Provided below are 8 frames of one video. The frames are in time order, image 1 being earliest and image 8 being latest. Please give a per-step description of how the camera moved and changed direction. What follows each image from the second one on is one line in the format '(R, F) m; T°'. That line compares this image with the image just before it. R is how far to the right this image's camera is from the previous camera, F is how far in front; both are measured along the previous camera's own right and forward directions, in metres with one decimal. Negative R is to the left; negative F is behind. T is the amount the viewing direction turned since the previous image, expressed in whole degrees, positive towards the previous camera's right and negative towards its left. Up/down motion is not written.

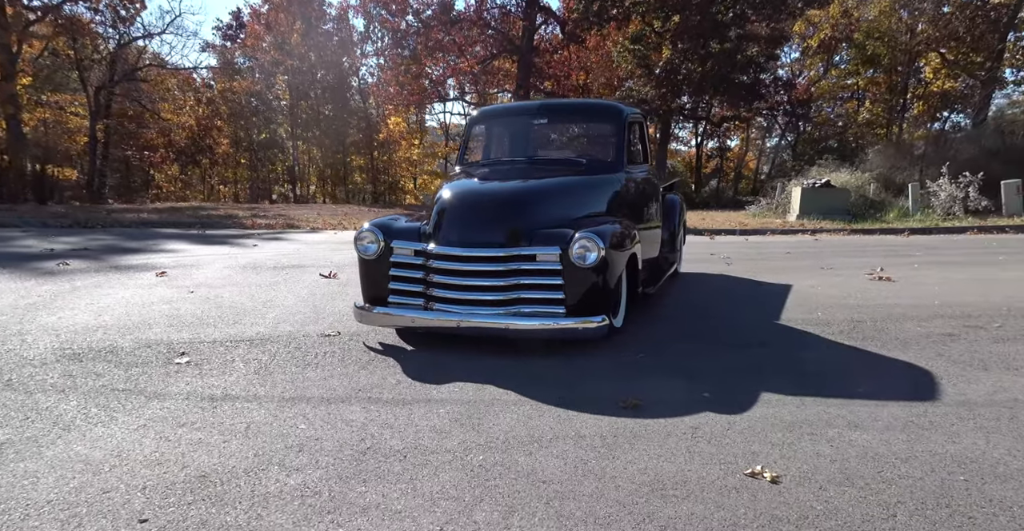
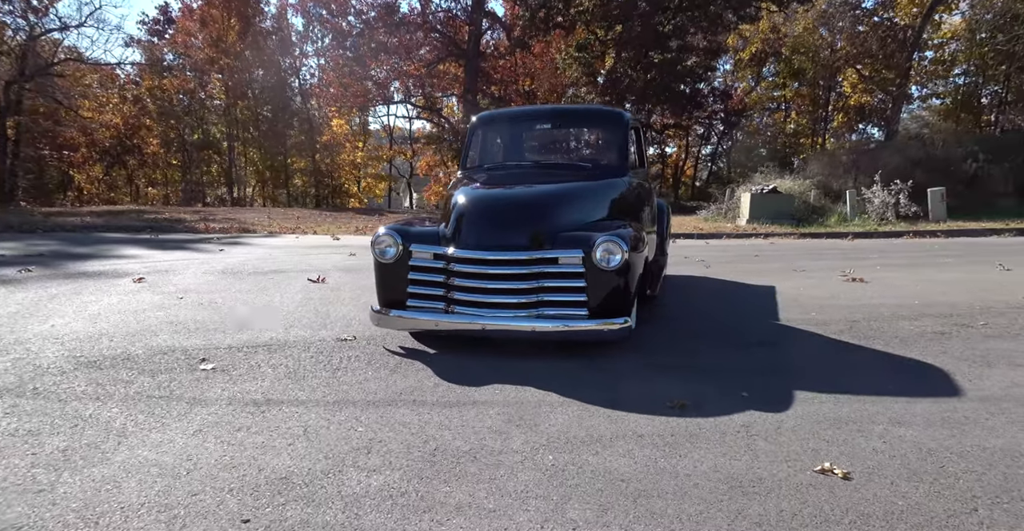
(-0.7, -0.1) m; +5°
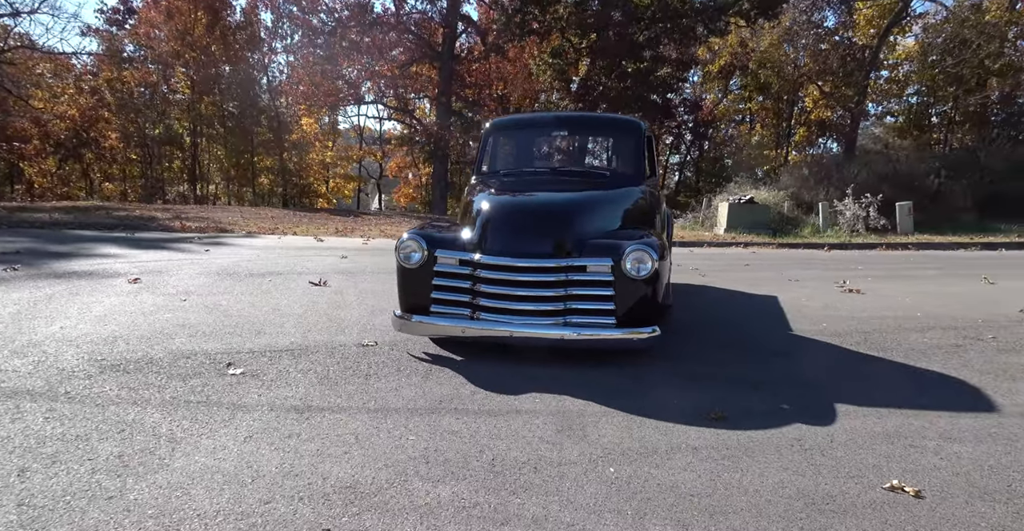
(-0.5, 0.0) m; +3°
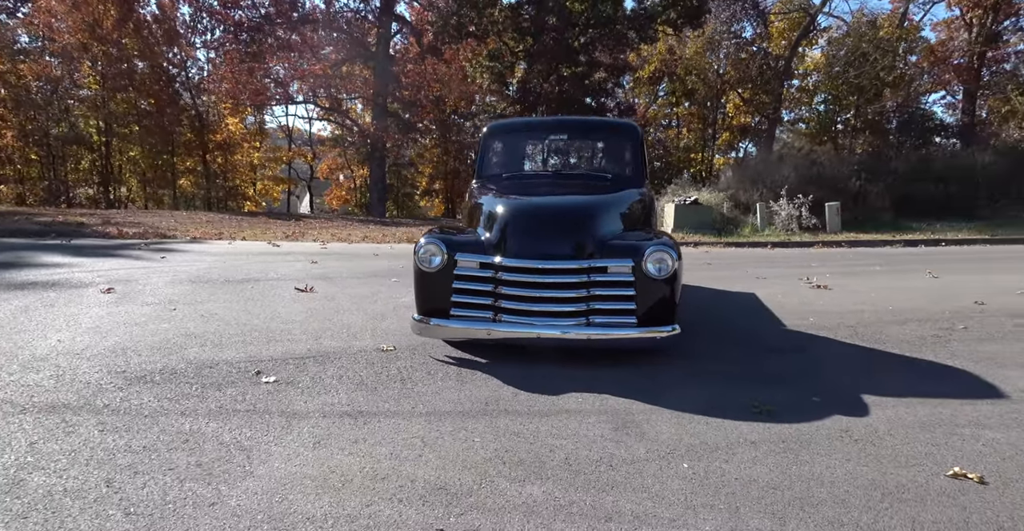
(-0.8, 0.0) m; +6°
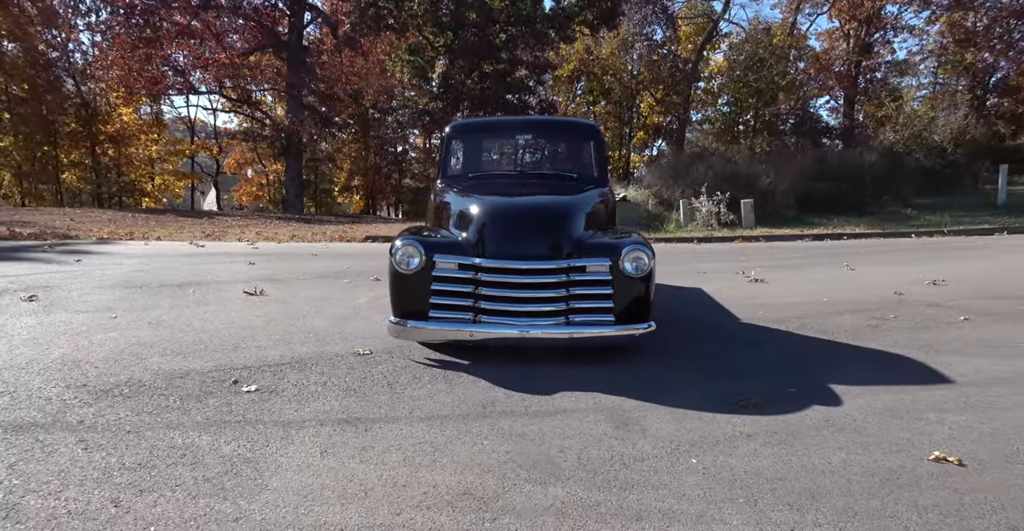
(-0.5, 0.0) m; +7°
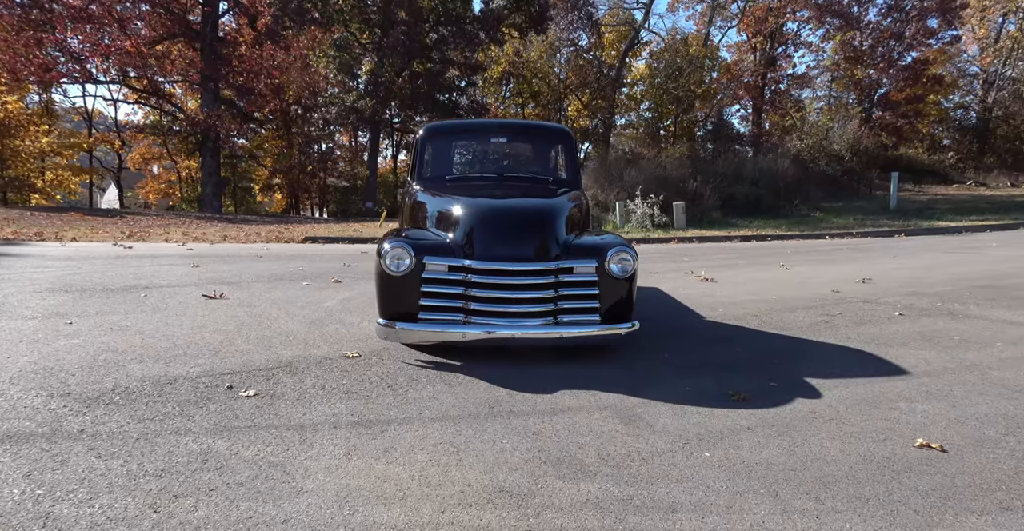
(-0.5, 0.0) m; +6°
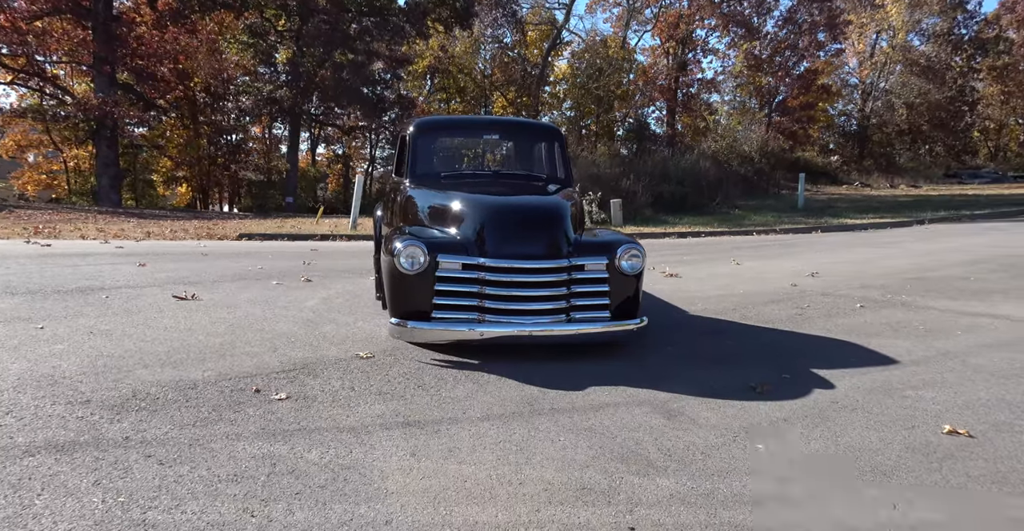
(-0.8, +0.1) m; +7°
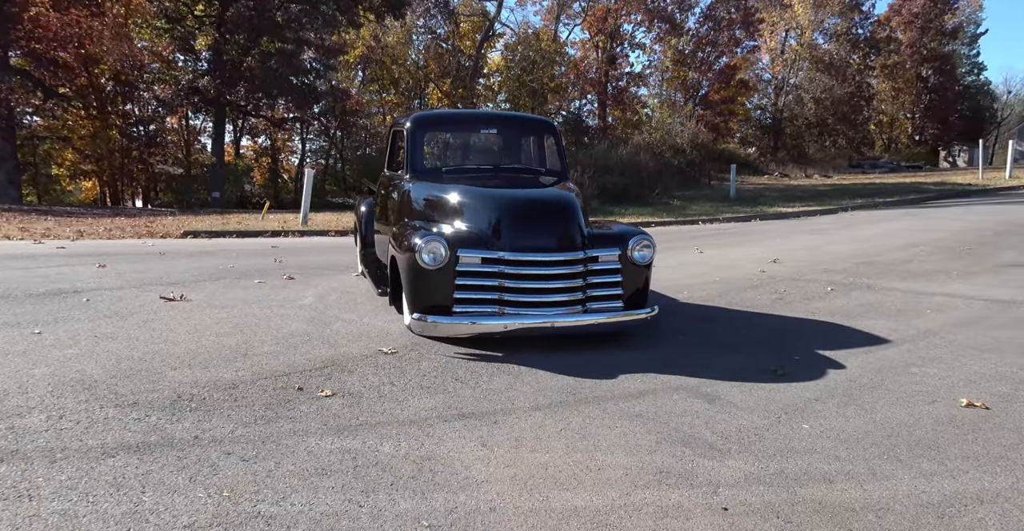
(-0.7, 0.0) m; +6°
